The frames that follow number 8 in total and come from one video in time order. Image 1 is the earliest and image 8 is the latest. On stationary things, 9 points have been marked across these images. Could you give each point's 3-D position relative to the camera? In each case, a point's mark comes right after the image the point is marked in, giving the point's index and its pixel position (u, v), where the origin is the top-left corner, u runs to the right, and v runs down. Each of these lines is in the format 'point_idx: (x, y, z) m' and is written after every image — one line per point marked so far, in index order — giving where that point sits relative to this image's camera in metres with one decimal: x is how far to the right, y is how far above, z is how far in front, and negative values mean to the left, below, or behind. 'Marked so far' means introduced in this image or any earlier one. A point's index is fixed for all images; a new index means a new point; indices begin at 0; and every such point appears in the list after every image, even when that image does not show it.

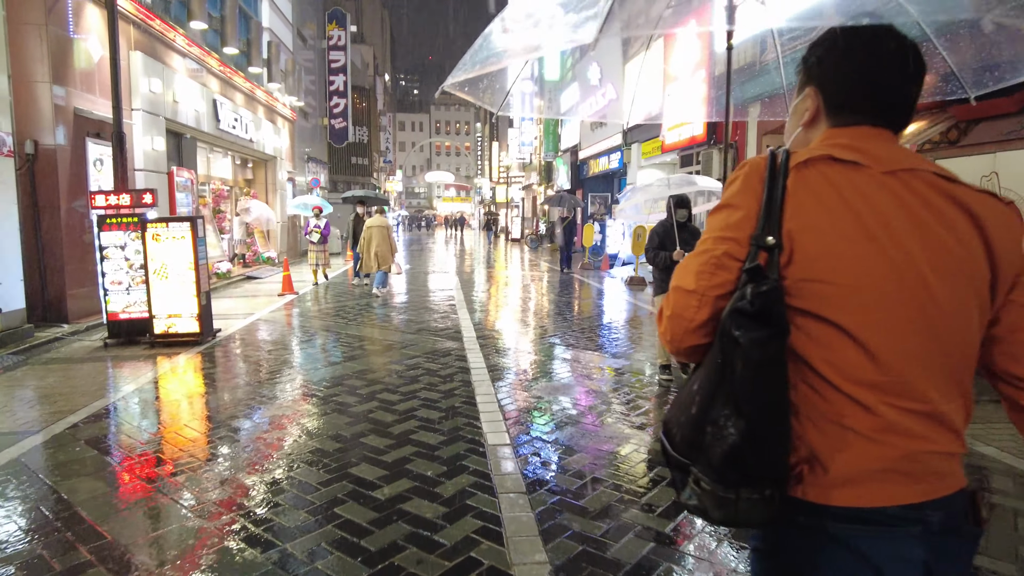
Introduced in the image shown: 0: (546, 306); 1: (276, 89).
0: (+0.7, -0.3, +13.0) m
1: (-7.6, +6.3, +20.5) m
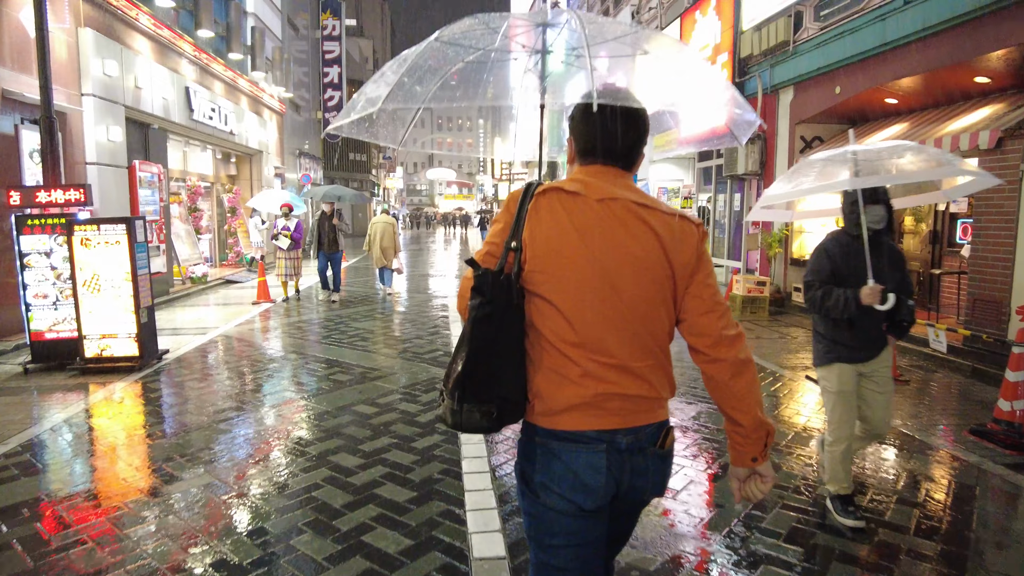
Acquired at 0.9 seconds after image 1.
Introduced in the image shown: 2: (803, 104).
0: (+0.7, -0.4, +11.7) m
1: (-7.5, +6.2, +19.2) m
2: (+4.9, +3.1, +10.6) m
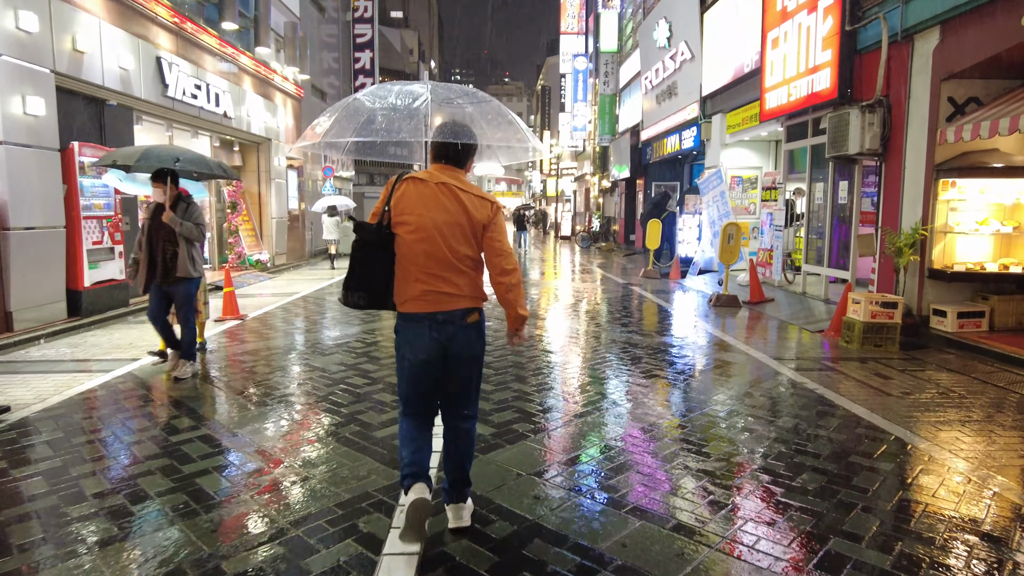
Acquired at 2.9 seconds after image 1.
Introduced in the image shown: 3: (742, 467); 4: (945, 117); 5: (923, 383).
0: (+1.1, -0.6, +9.0) m
1: (-6.4, +6.1, +17.1) m
2: (+5.2, +2.8, +7.5) m
3: (+1.4, -1.1, +4.0) m
4: (+5.3, +2.1, +7.9) m
5: (+4.1, -1.0, +6.4) m
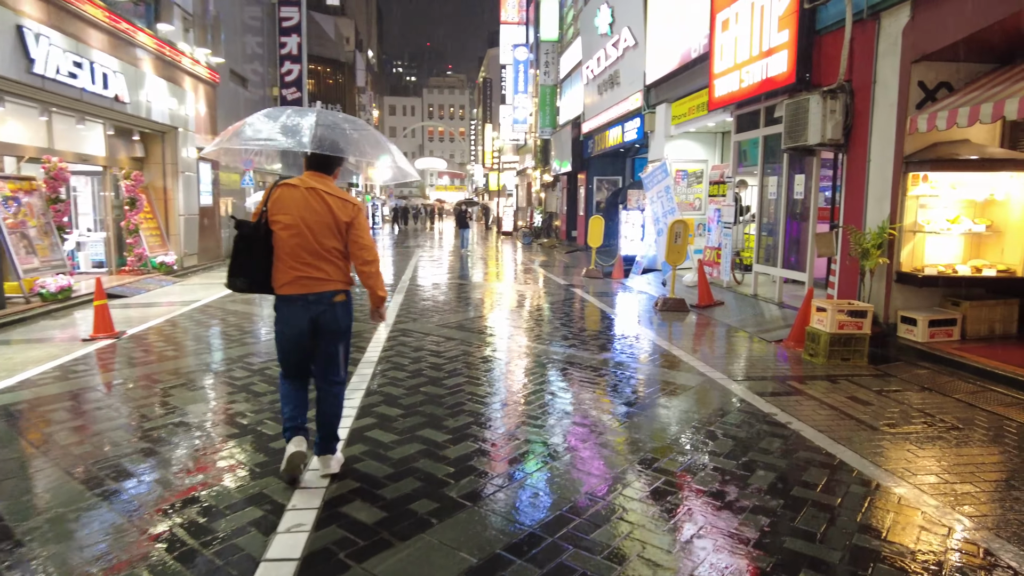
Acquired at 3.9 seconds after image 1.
0: (+0.2, -0.7, +7.9) m
1: (-8.1, +6.0, +15.3) m
2: (+4.4, +2.7, +6.8) m
3: (+1.0, -1.2, +3.0) m
4: (+4.5, +2.1, +7.2) m
5: (+3.4, -1.0, +5.6) m
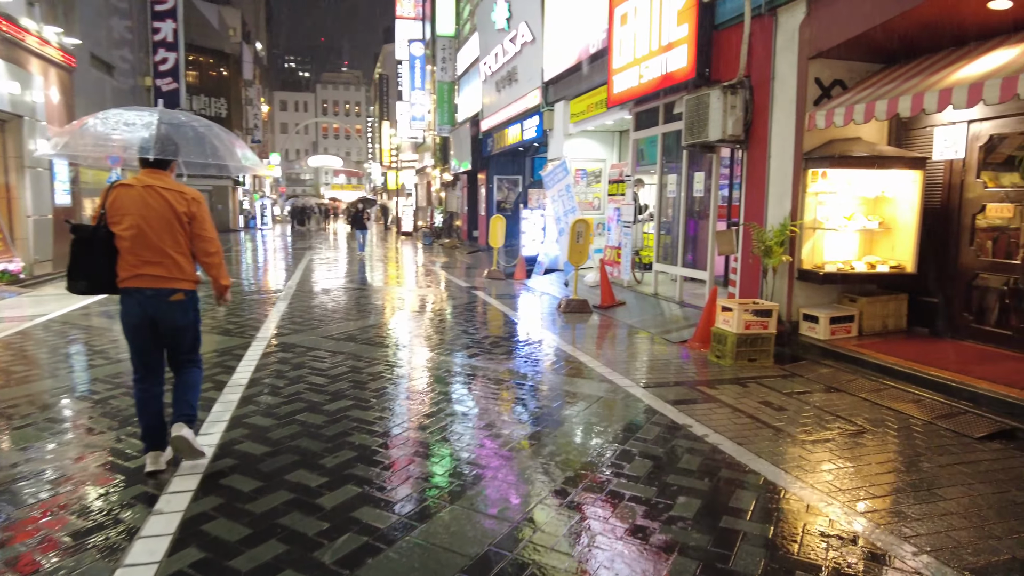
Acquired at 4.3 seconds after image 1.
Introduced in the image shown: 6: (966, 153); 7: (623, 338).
0: (-0.9, -0.8, +7.3) m
1: (-10.3, +5.7, +13.4) m
2: (+3.3, +2.8, +6.8) m
3: (+0.5, -1.3, +2.6) m
4: (+3.3, +2.1, +7.2) m
5: (+2.5, -1.0, +5.5) m
6: (+4.9, +1.5, +7.1) m
7: (+1.5, -0.7, +8.8) m
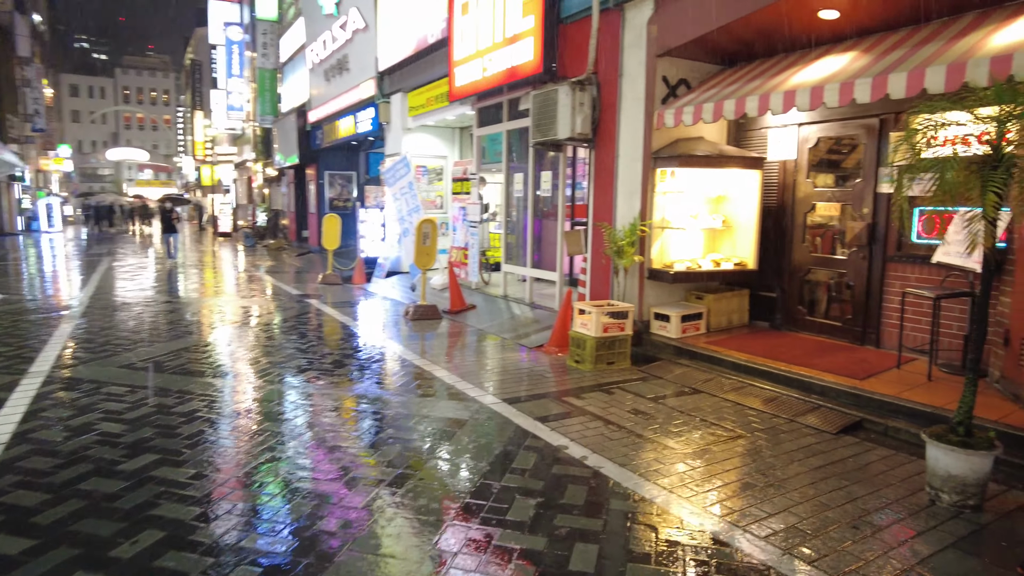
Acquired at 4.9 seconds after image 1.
0: (-2.4, -0.9, +6.3) m
1: (-13.2, +5.3, +9.8) m
2: (+1.7, +2.8, +6.8) m
3: (+0.2, -1.4, +2.0) m
4: (+1.6, +2.1, +7.2) m
5: (+1.4, -1.1, +5.4) m
6: (+3.2, +1.5, +7.5) m
7: (-0.5, -0.7, +8.3) m
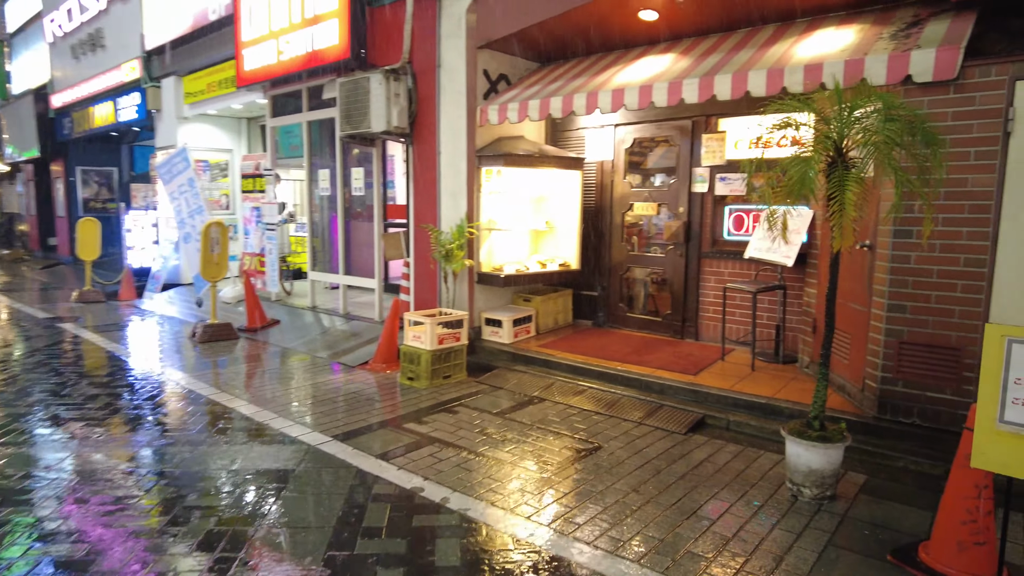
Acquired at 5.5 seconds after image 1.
0: (-3.7, -1.1, +4.8) m
1: (-15.4, +4.5, +4.8) m
2: (-0.1, +2.7, +6.4) m
3: (0.0, -1.4, +1.5) m
4: (-0.3, +2.0, +6.8) m
5: (+0.2, -1.1, +5.0) m
6: (+1.2, +1.5, +7.6) m
7: (-2.5, -0.9, +7.2) m
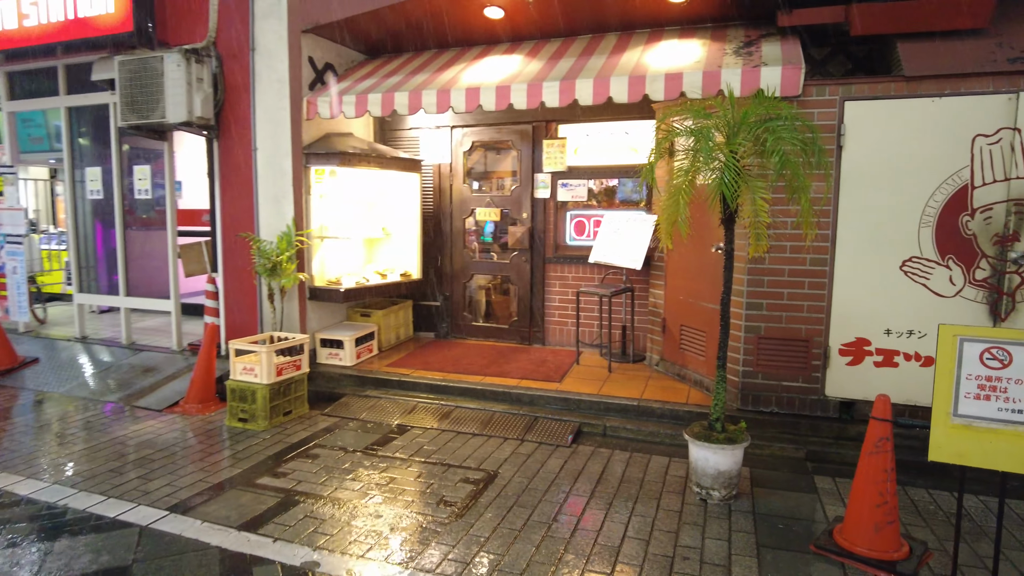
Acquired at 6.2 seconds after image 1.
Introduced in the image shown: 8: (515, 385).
0: (-4.3, -1.4, +2.9) m
1: (-15.5, +3.7, -0.9) m
2: (-1.6, +2.6, +5.7) m
3: (+0.4, -1.5, +1.1) m
4: (-1.9, +1.9, +6.0) m
5: (-0.7, -1.2, +4.5) m
6: (-0.7, +1.4, +7.2) m
7: (-3.9, -1.1, +5.7) m
8: (0.0, -0.9, +5.7) m
